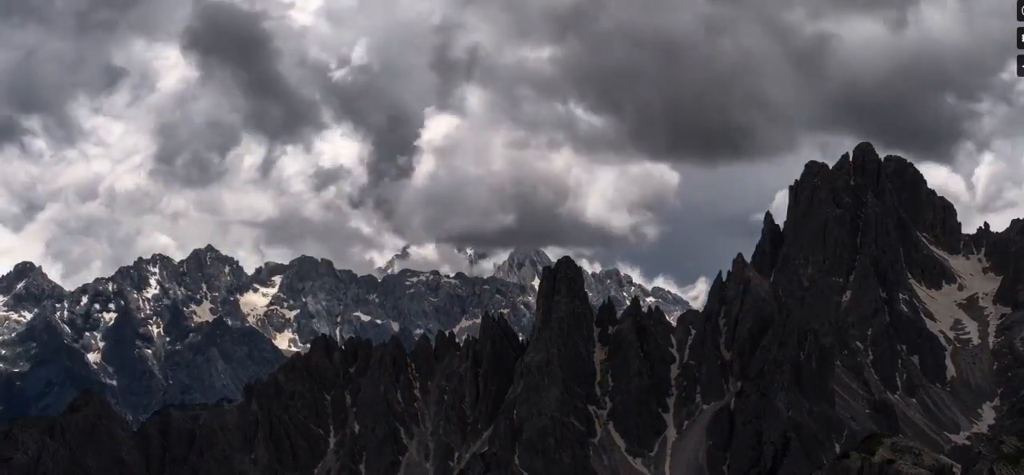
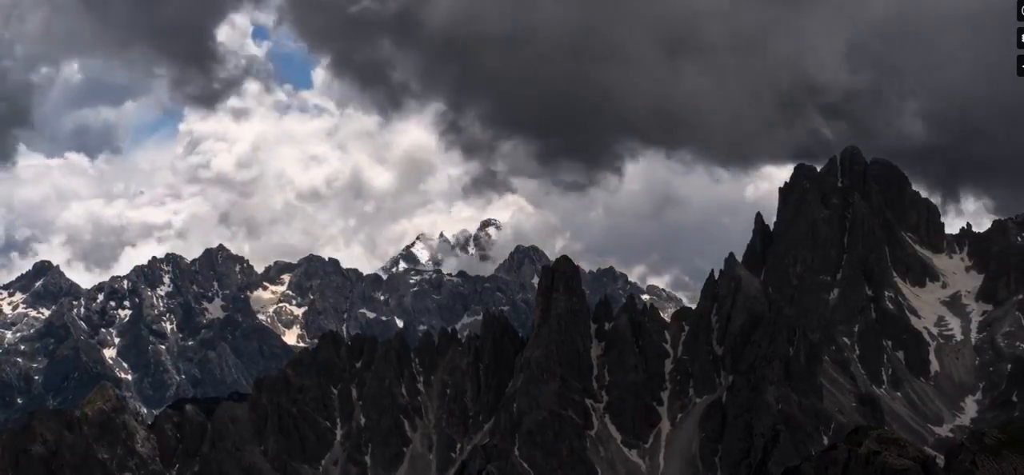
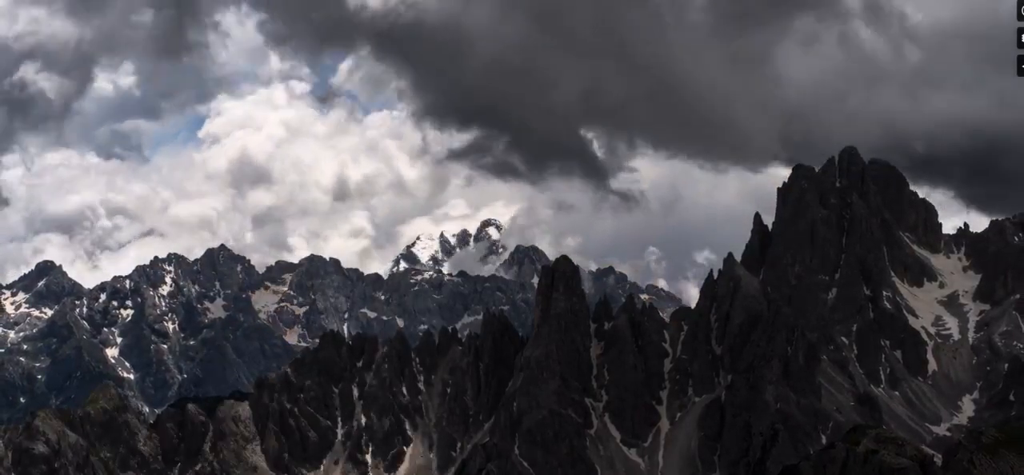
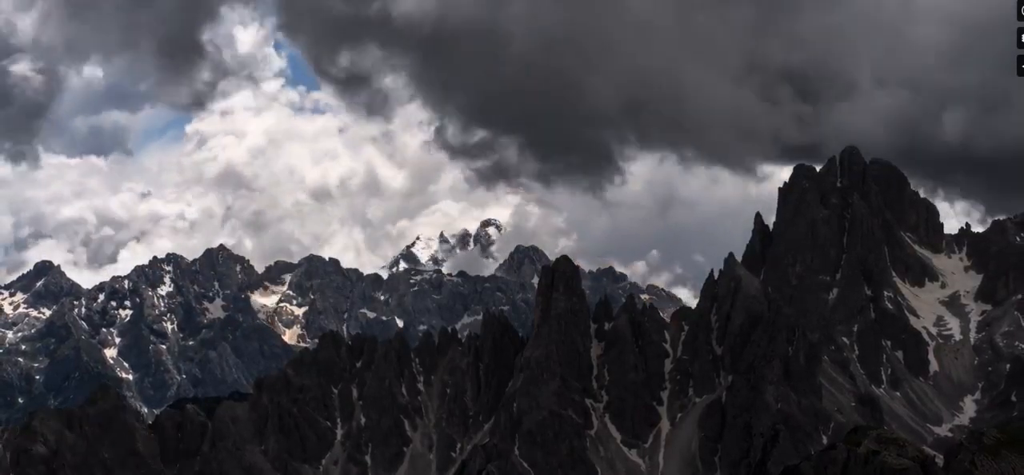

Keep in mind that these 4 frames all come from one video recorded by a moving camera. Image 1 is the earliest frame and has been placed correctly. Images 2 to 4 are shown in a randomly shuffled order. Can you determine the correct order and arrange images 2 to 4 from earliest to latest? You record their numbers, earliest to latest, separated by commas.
2, 4, 3
